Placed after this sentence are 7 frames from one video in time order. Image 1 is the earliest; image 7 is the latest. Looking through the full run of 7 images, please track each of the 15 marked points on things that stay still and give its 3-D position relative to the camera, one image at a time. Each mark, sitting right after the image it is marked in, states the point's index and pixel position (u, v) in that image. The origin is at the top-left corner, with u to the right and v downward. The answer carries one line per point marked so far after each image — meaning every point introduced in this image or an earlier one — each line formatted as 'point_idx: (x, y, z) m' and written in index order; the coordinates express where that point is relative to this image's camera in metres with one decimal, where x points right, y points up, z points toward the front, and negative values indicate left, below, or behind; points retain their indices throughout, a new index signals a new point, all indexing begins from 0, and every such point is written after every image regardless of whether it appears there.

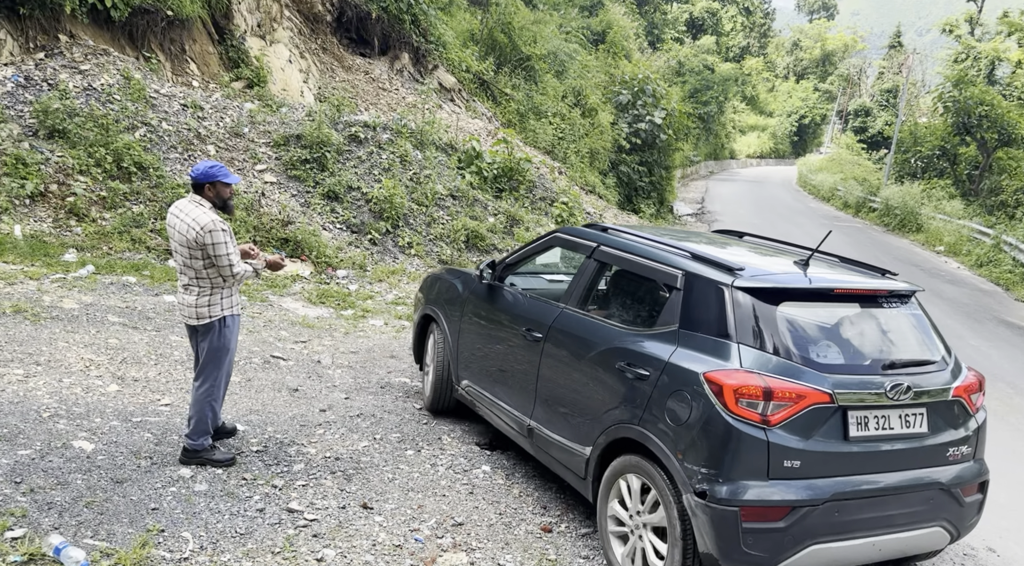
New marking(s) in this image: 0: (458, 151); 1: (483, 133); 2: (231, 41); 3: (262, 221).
0: (-0.9, +2.2, +14.0) m
1: (-0.6, +3.0, +17.0) m
2: (-4.8, +4.2, +14.5) m
3: (-3.0, +0.7, +10.1) m
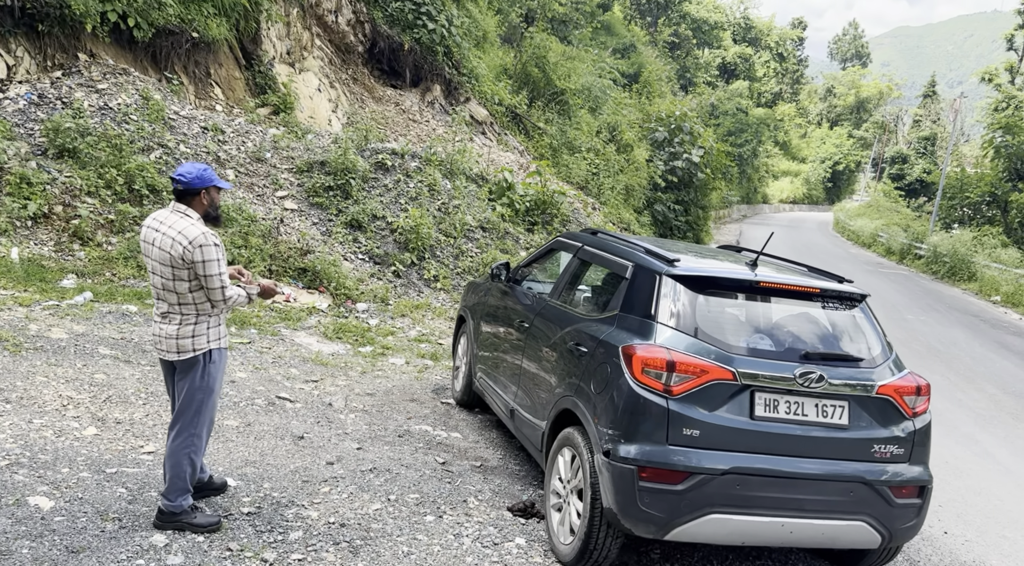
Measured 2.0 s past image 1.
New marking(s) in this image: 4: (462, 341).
0: (-0.4, +1.6, +13.3) m
1: (+0.1, +2.3, +16.4) m
2: (-4.2, +3.6, +14.0) m
3: (-2.6, +0.4, +9.4) m
4: (-0.4, -0.5, +6.7) m
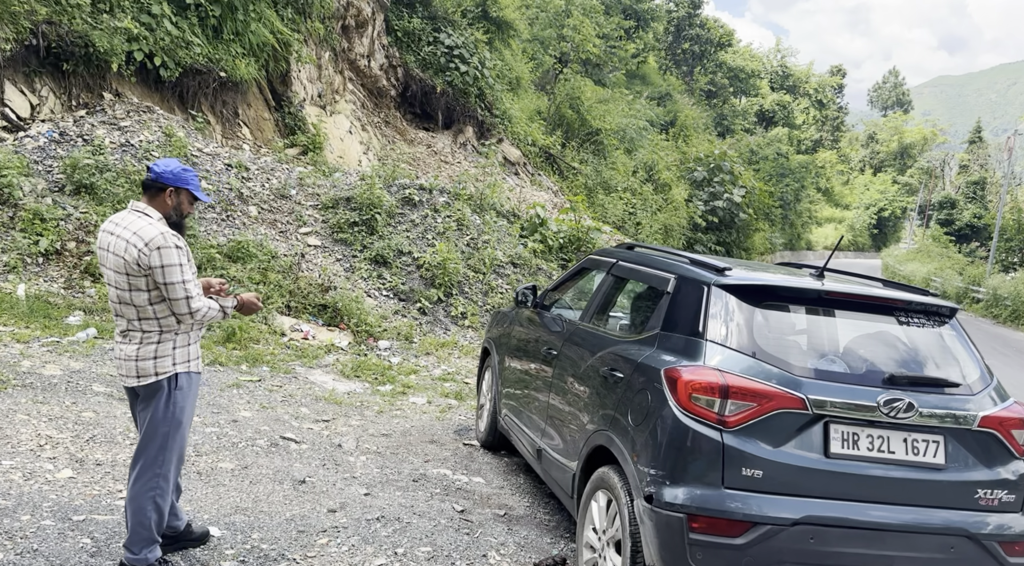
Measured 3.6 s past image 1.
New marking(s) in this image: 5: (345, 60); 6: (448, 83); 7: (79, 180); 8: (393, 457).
0: (+0.1, +1.0, +12.8) m
1: (+0.7, +1.4, +15.9) m
2: (-3.7, +2.9, +13.8) m
3: (-2.3, 0.0, +9.0) m
4: (-0.2, -0.7, +6.1) m
5: (-3.2, +4.3, +16.2) m
6: (-1.4, +4.3, +17.8) m
7: (-4.7, +1.1, +9.1) m
8: (-0.8, -1.2, +5.5) m
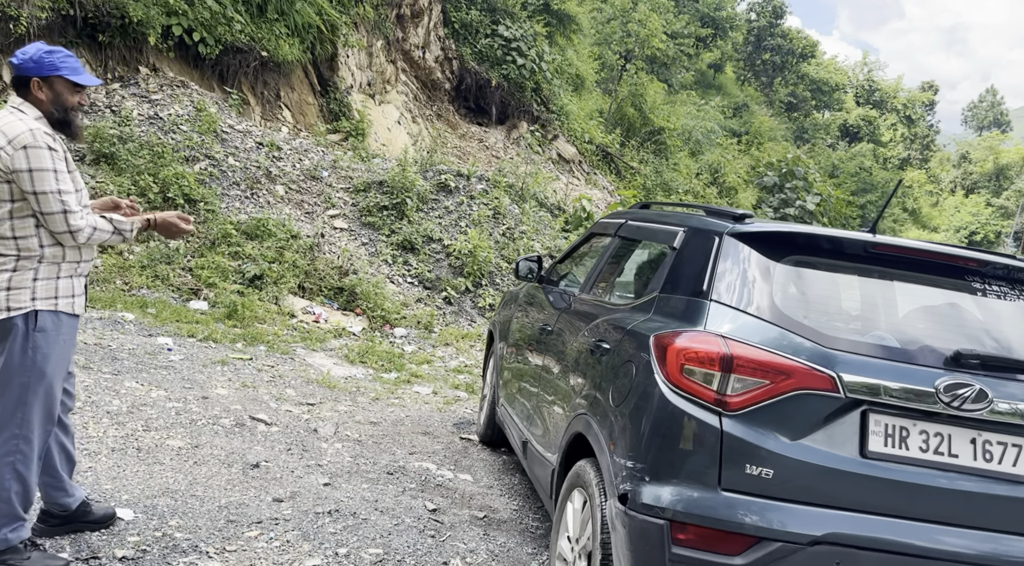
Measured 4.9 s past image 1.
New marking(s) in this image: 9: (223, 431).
0: (+0.8, +1.0, +12.1) m
1: (+1.7, +1.4, +15.1) m
2: (-2.9, +3.1, +13.4) m
3: (-2.0, +0.2, +8.4) m
4: (-0.1, -0.5, +5.4) m
5: (-2.2, +4.4, +15.8) m
6: (-0.2, +4.3, +17.2) m
7: (-4.3, +1.4, +8.8) m
8: (-0.8, -1.0, +4.9) m
9: (-1.6, -0.8, +4.6) m
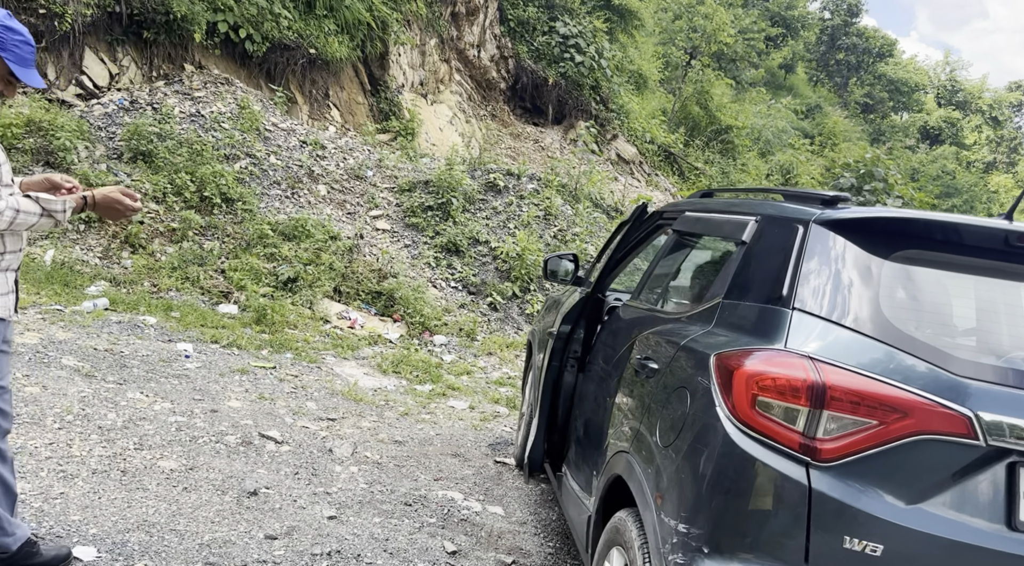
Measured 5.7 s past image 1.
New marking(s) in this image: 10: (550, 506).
0: (+1.5, +0.9, +11.4) m
1: (+2.6, +1.3, +14.3) m
2: (-2.0, +3.0, +13.0) m
3: (-1.5, +0.1, +8.0) m
4: (+0.1, -0.5, +4.8) m
5: (-1.1, +4.3, +15.4) m
6: (+1.0, +4.2, +16.6) m
7: (-3.8, +1.4, +8.5) m
8: (-0.6, -1.0, +4.3) m
9: (-1.4, -0.8, +4.1) m
10: (+0.2, -1.1, +4.1) m
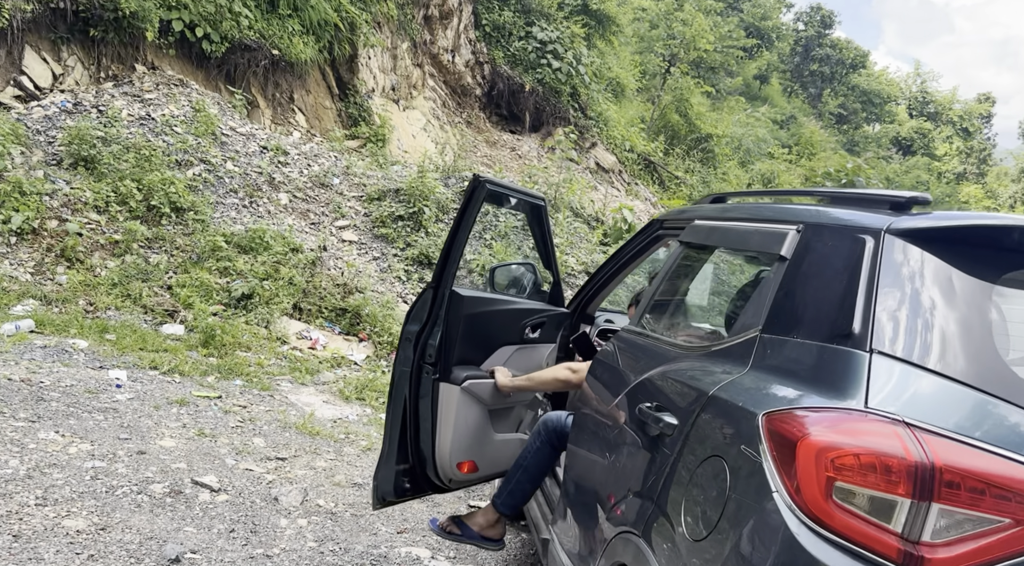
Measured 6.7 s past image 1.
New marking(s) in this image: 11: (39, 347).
0: (+1.2, +0.8, +10.9) m
1: (+2.2, +1.1, +13.8) m
2: (-2.4, +2.8, +12.4) m
3: (-1.7, 0.0, +7.3) m
4: (0.0, -0.6, +4.2) m
5: (-1.6, +4.1, +14.8) m
6: (+0.5, +3.9, +16.1) m
7: (-4.0, +1.2, +7.8) m
8: (-0.7, -1.1, +3.7) m
9: (-1.5, -0.9, +3.5) m
10: (+0.1, -1.2, +3.5) m
11: (-3.0, -0.4, +5.3) m
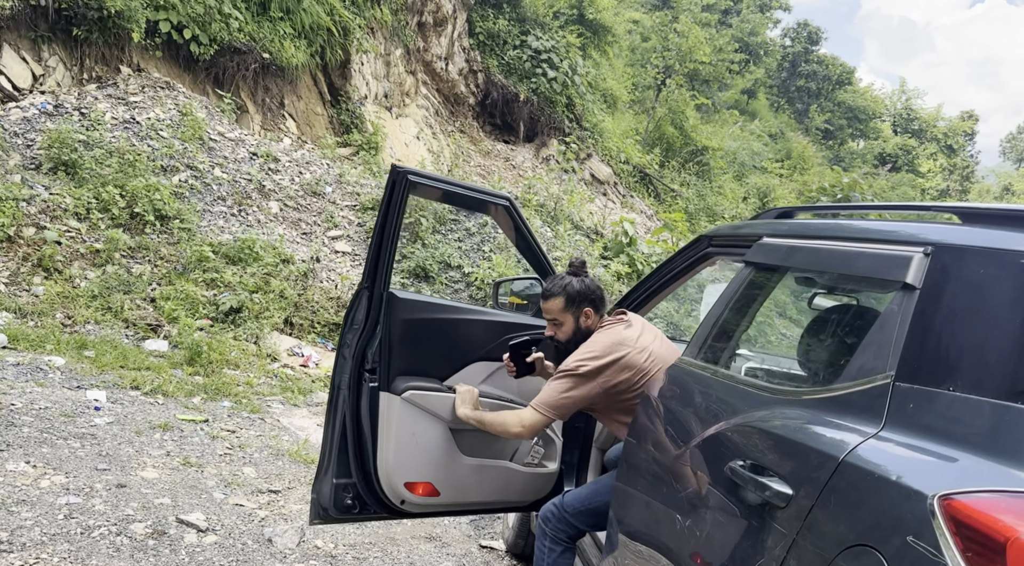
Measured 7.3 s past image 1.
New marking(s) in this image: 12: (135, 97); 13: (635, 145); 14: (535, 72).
0: (+1.2, +0.6, +10.6) m
1: (+2.1, +0.9, +13.6) m
2: (-2.4, +2.6, +12.1) m
3: (-1.7, -0.1, +7.0) m
4: (+0.1, -0.7, +3.9) m
5: (-1.6, +3.9, +14.5) m
6: (+0.4, +3.7, +15.8) m
7: (-4.0, +1.1, +7.4) m
8: (-0.6, -1.1, +3.4) m
9: (-1.4, -1.0, +3.1) m
10: (+0.2, -1.3, +3.1) m
11: (-2.9, -0.5, +4.9) m
12: (-4.0, +2.0, +8.8) m
13: (+2.6, +2.9, +17.9) m
14: (+0.4, +4.0, +15.9) m
